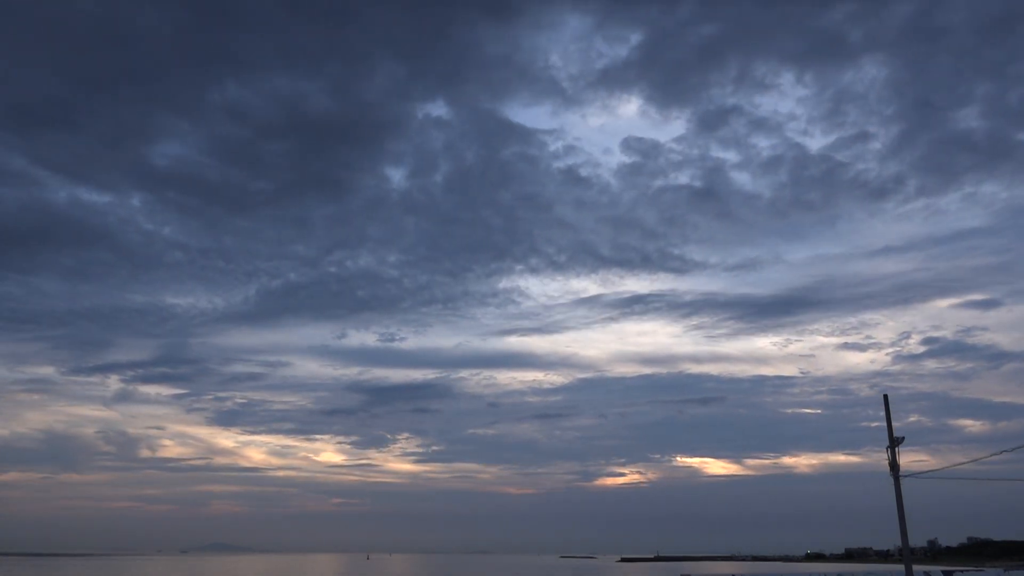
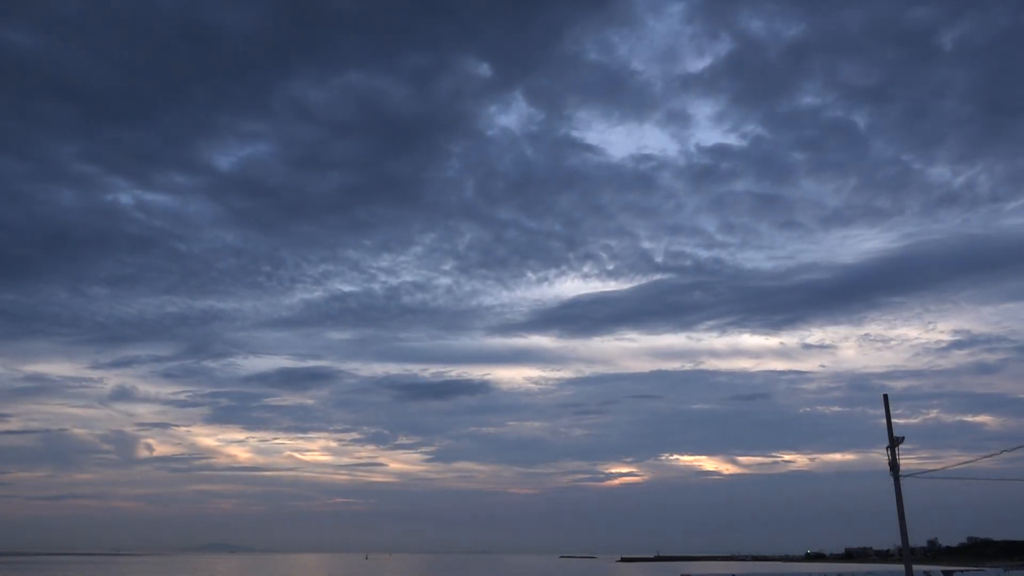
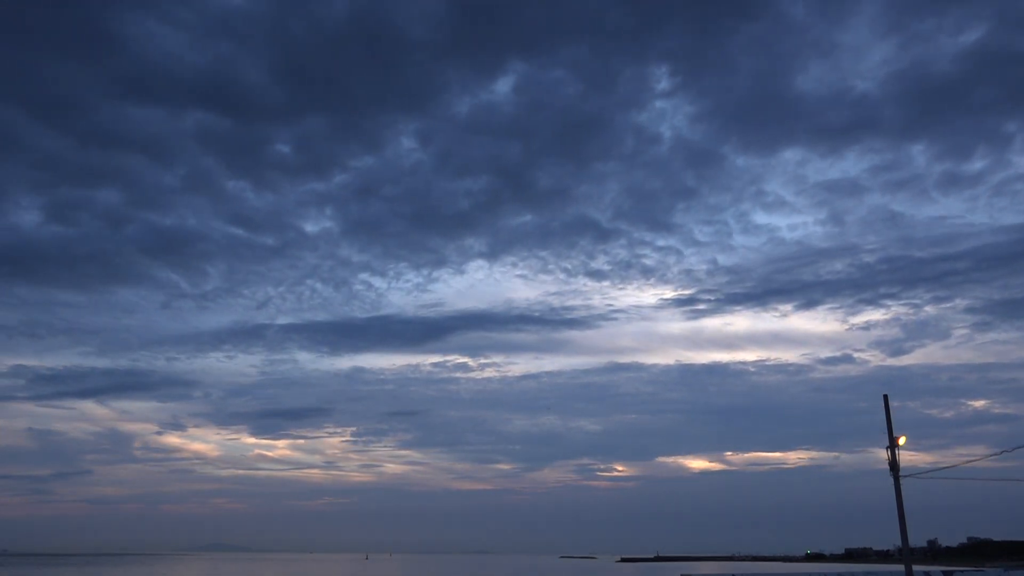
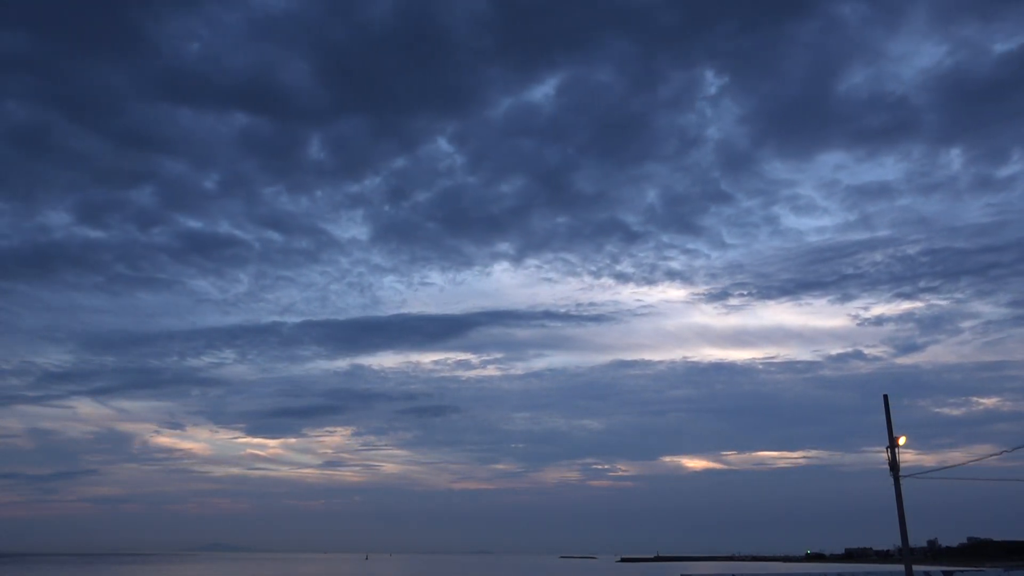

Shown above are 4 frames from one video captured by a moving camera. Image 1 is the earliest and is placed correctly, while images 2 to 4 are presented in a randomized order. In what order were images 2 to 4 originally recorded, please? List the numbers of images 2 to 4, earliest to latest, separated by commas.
2, 3, 4
